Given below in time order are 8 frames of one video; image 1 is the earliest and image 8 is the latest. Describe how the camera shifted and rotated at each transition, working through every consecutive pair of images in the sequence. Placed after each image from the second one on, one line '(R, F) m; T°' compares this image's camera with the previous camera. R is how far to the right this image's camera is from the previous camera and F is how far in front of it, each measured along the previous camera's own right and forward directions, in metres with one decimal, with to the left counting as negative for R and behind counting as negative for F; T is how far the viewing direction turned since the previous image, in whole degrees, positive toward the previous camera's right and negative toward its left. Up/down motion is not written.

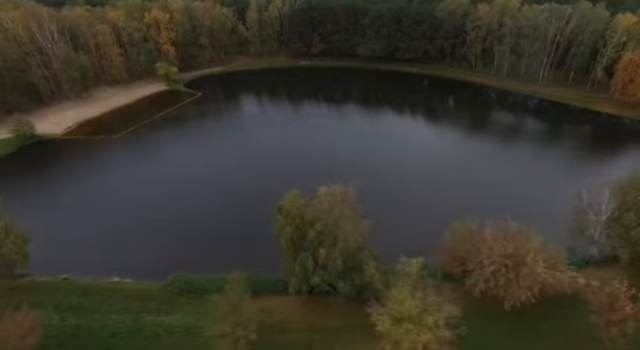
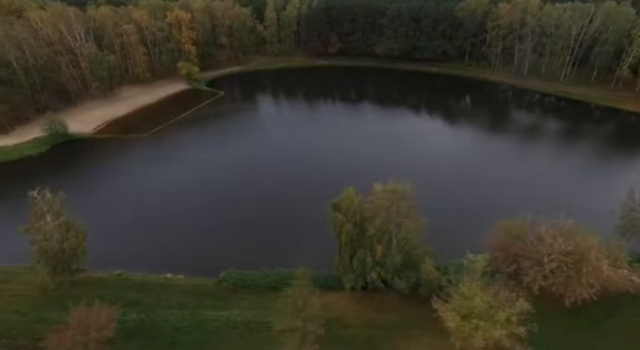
(-3.1, -0.3) m; -1°
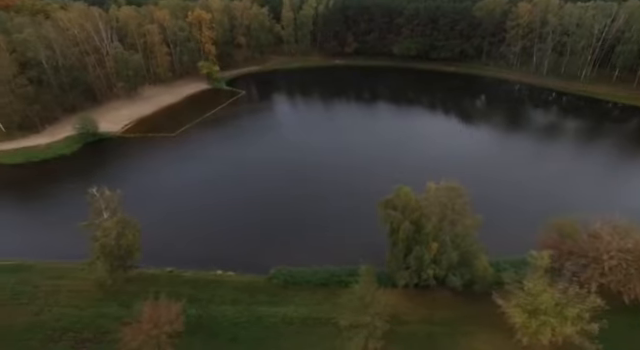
(-3.1, -0.3) m; -1°
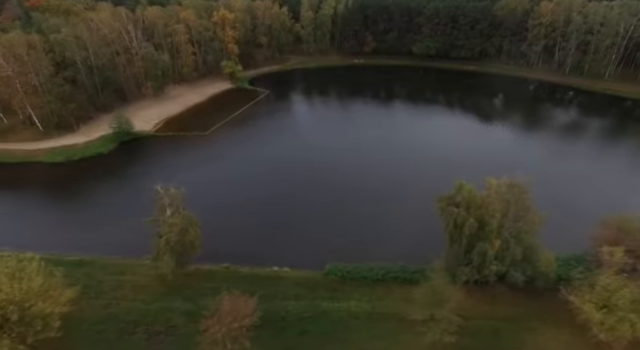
(-3.5, -0.3) m; -1°
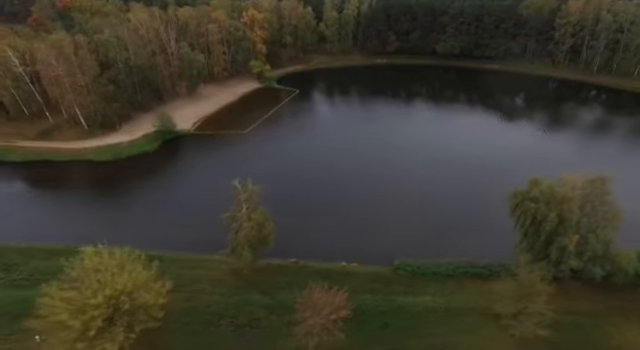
(-4.4, -0.4) m; -1°
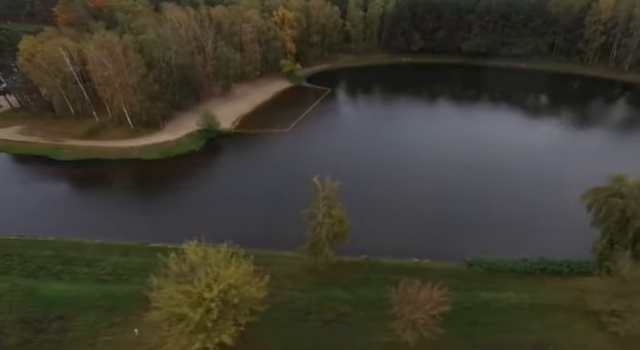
(-4.8, -0.2) m; -1°
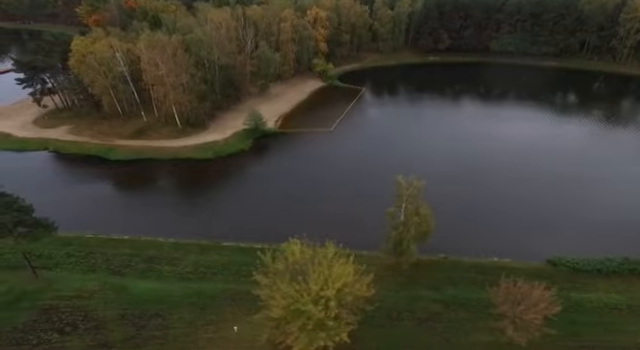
(-5.2, -0.1) m; -1°
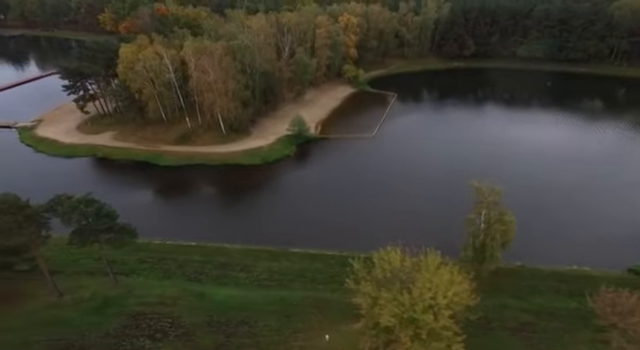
(-4.9, +0.1) m; -1°
